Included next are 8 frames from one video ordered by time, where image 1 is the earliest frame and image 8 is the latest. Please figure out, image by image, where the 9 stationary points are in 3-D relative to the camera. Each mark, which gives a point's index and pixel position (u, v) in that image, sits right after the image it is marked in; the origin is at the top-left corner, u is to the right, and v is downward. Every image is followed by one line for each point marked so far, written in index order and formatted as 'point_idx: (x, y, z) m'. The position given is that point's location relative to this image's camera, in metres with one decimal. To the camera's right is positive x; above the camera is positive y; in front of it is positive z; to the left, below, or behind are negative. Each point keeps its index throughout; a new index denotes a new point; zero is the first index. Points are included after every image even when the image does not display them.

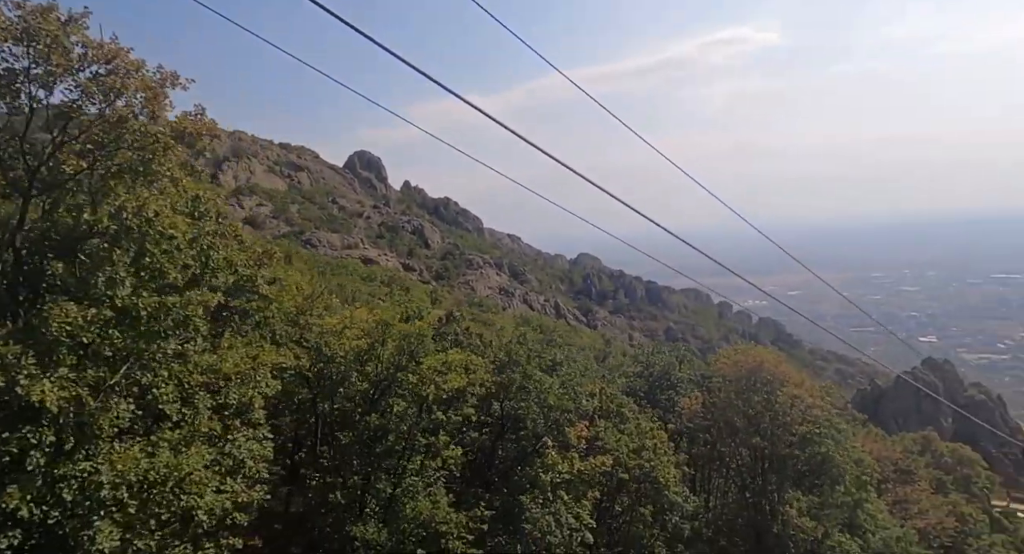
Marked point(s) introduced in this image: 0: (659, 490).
0: (+3.3, -5.1, +15.2) m
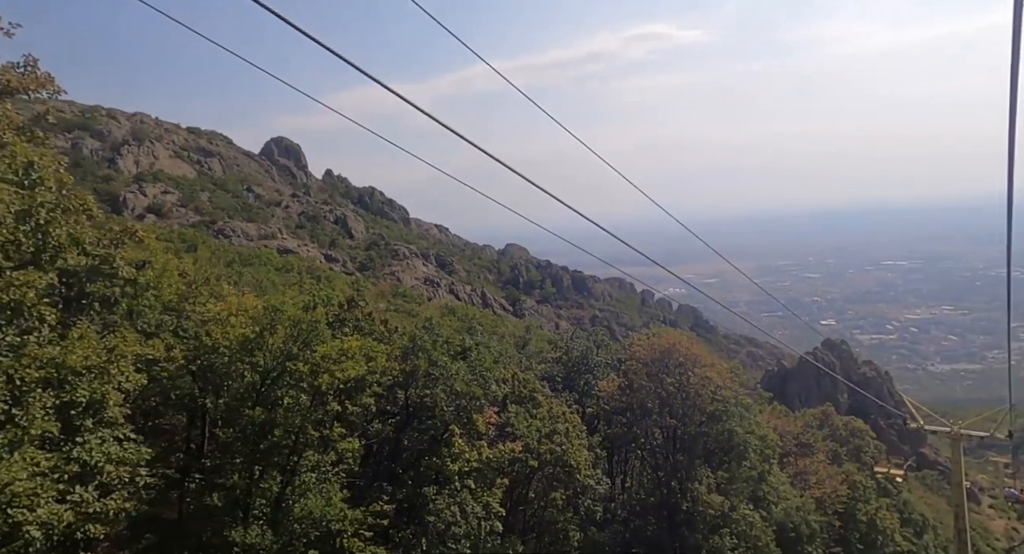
0: (+1.2, -4.8, +15.3) m
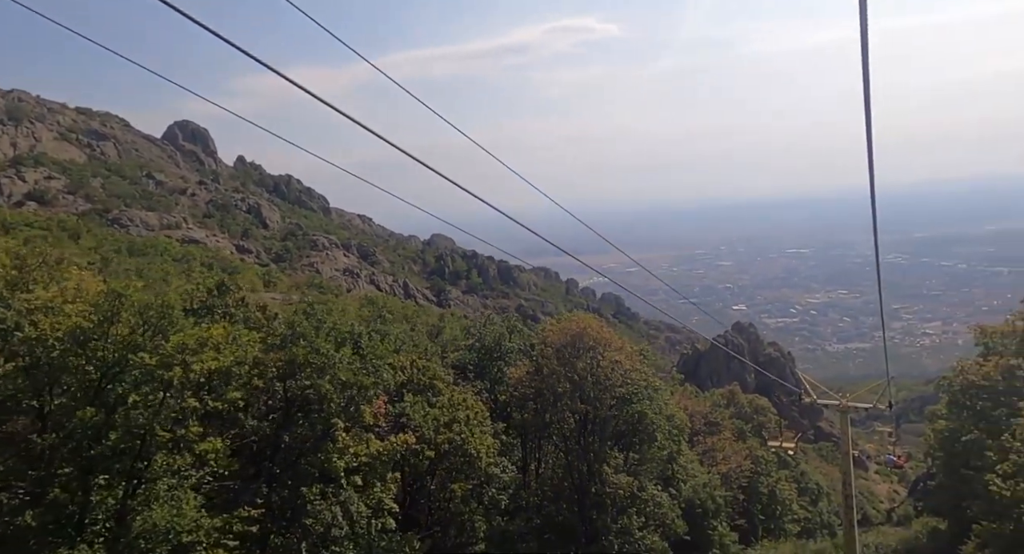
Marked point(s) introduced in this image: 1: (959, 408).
0: (-1.1, -4.5, +15.0) m
1: (+13.5, -3.7, +18.7) m
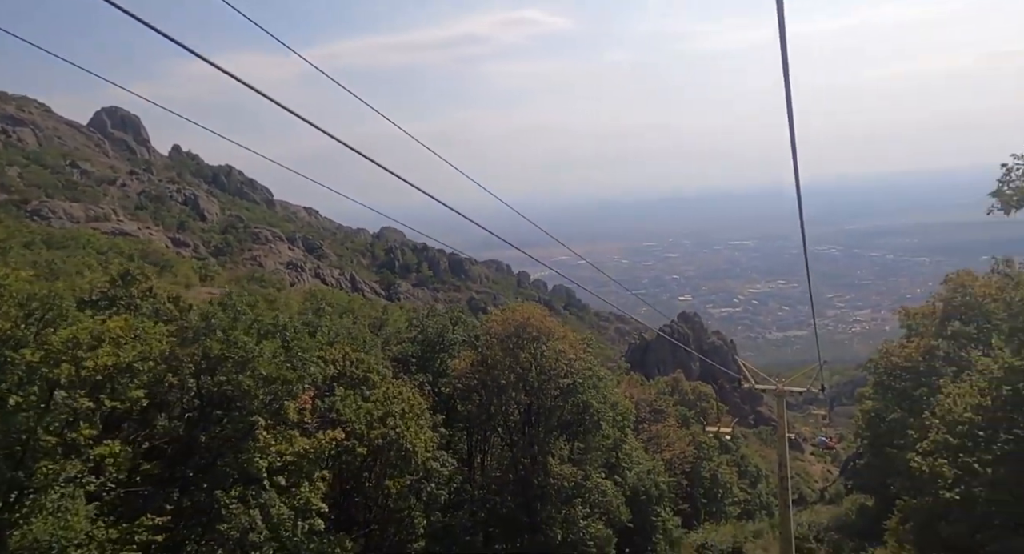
0: (-2.5, -4.2, +14.6) m
1: (+11.7, -3.3, +19.4) m
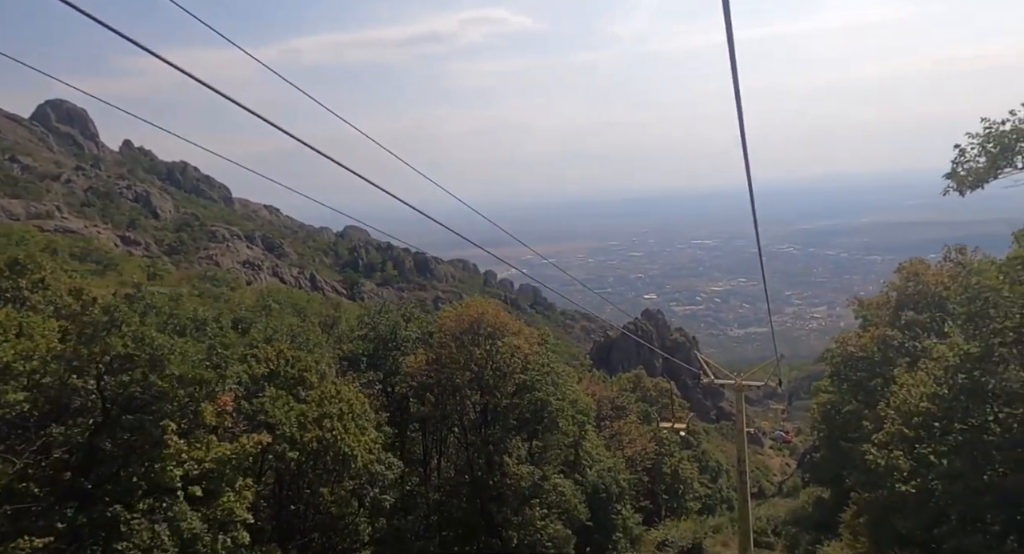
0: (-3.6, -4.1, +13.8) m
1: (+10.3, -3.1, +19.3) m
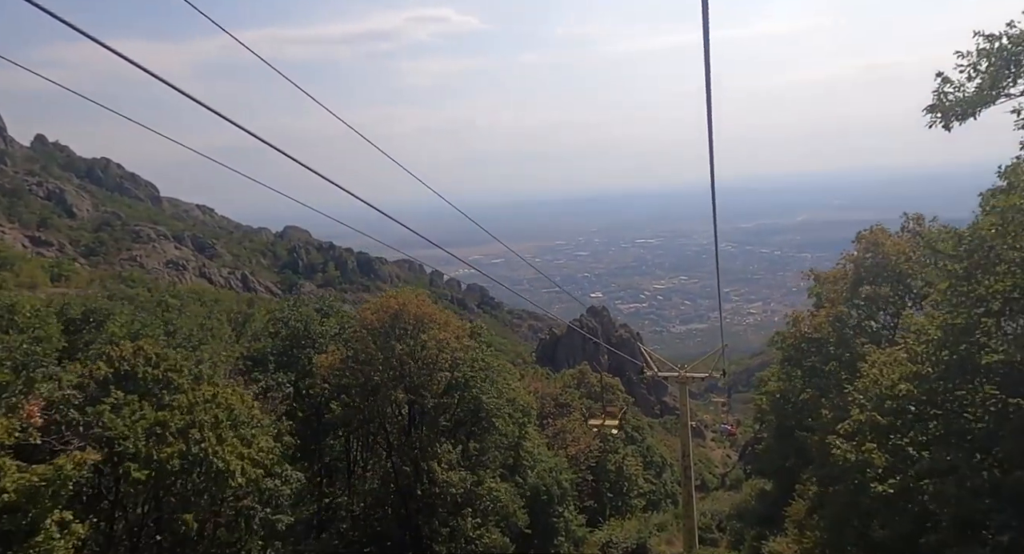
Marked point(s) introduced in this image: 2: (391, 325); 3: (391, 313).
0: (-5.2, -3.7, +11.6) m
1: (+8.2, -2.5, +18.3) m
2: (-3.6, -1.4, +18.5) m
3: (-3.5, -1.0, +18.5) m
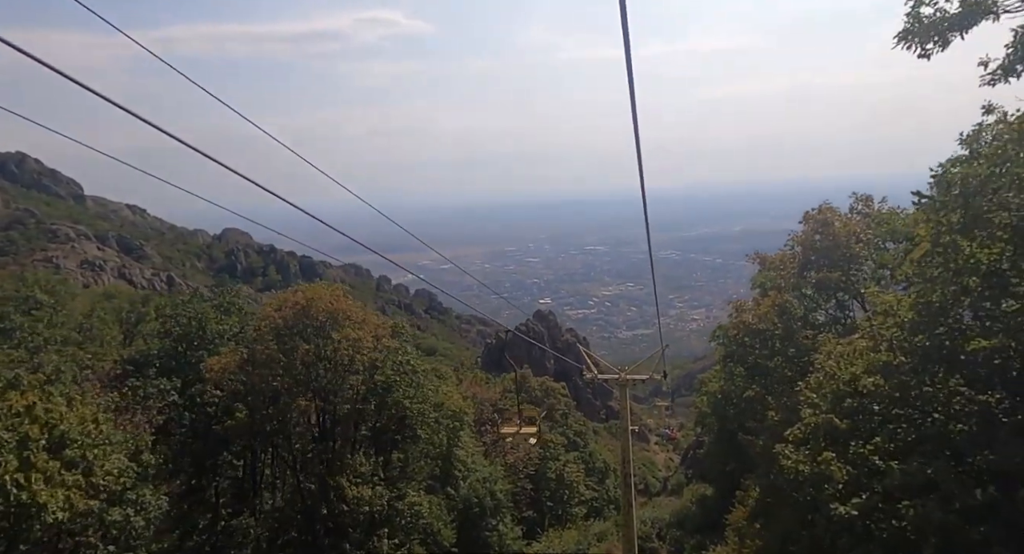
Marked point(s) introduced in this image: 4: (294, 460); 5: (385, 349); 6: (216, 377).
0: (-6.7, -3.5, +9.5) m
1: (+6.2, -2.4, +17.3) m
2: (-5.6, -1.2, +16.5) m
3: (-5.6, -0.8, +16.5) m
4: (-6.0, -5.0, +17.1) m
5: (-3.4, -2.0, +17.2) m
6: (-7.3, -2.6, +16.2) m
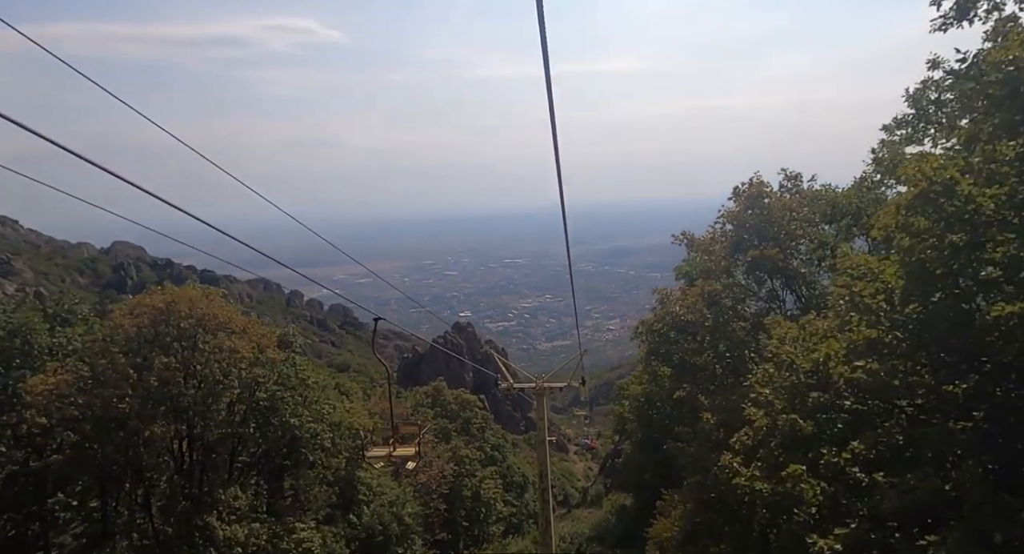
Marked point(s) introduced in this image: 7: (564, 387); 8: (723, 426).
0: (-8.0, -3.3, +6.8) m
1: (+3.7, -2.3, +16.2) m
2: (-7.9, -1.2, +13.9) m
3: (-7.8, -0.9, +13.9) m
4: (-8.3, -5.0, +14.4) m
5: (-5.8, -2.1, +14.9) m
6: (-9.5, -2.6, +13.4) m
7: (+1.5, -3.4, +19.3) m
8: (+3.6, -2.8, +11.9) m
